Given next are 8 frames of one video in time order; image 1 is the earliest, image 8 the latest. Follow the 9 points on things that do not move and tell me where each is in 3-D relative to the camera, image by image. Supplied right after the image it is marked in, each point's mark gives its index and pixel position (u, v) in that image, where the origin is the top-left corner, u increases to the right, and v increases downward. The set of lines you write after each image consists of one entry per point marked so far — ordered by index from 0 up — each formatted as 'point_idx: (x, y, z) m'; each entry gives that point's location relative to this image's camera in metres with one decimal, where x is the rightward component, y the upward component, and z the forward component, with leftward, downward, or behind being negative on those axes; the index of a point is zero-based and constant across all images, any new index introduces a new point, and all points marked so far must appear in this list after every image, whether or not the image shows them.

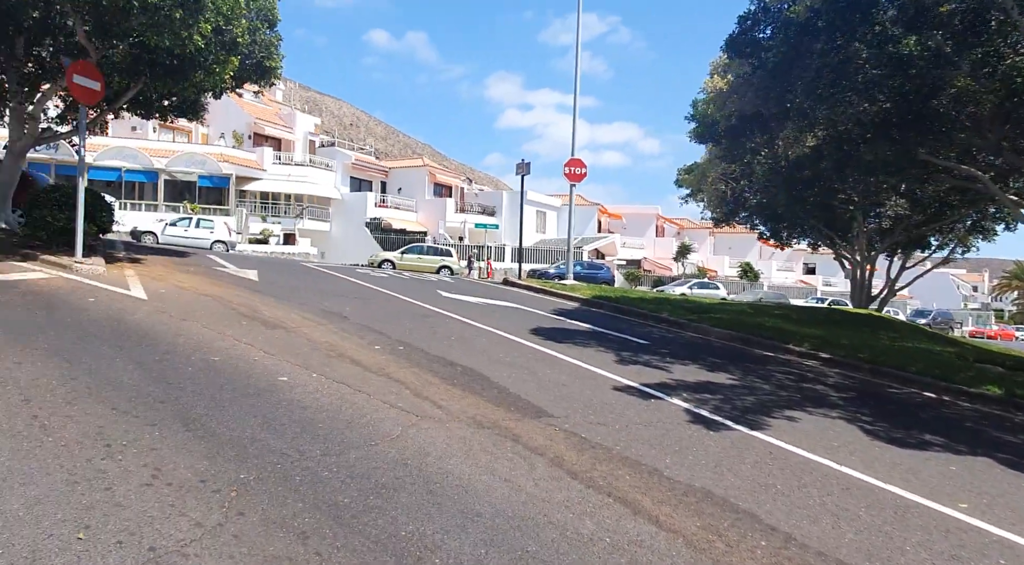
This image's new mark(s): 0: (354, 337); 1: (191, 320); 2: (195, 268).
0: (-1.9, -0.7, +8.1) m
1: (-3.9, -0.5, +8.0) m
2: (-6.3, +0.3, +13.2) m
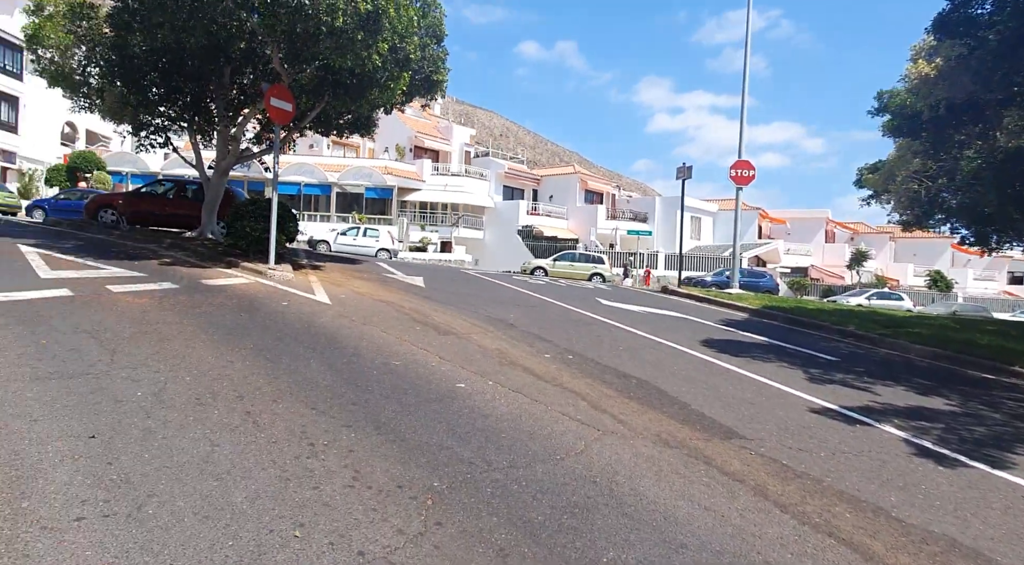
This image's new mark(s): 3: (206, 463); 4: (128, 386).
0: (+0.1, -0.8, +8.1) m
1: (-1.8, -0.5, +8.4) m
2: (-3.0, +0.2, +14.0) m
3: (-1.9, -1.1, +4.0) m
4: (-3.1, -0.8, +5.4) m
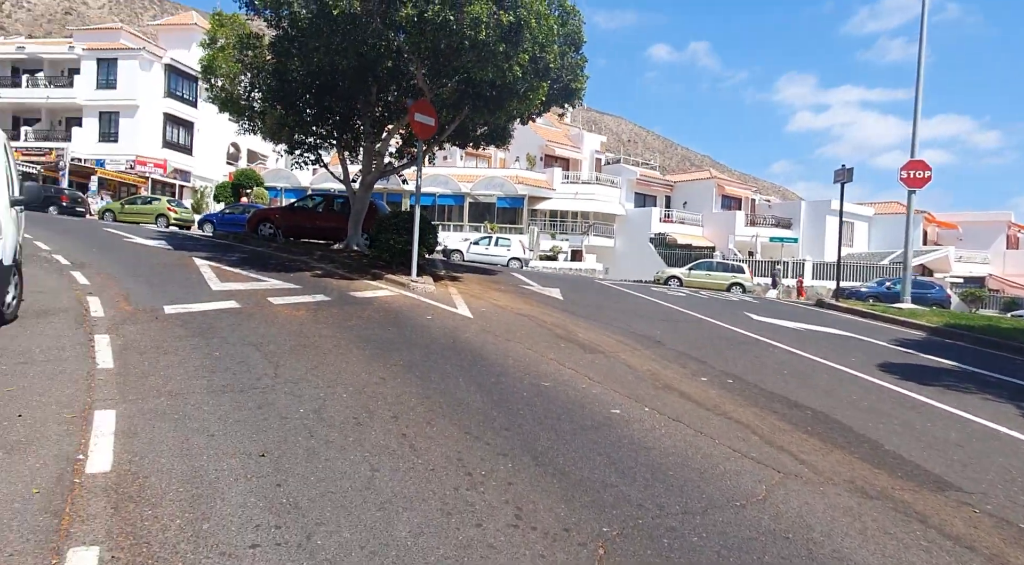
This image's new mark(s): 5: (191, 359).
0: (+1.9, -0.9, +7.5) m
1: (0.0, -0.7, +8.3) m
2: (-0.1, -0.1, +14.0) m
3: (-0.9, -1.2, +4.0) m
4: (-1.8, -1.0, +5.5) m
5: (-3.2, -0.8, +6.5) m
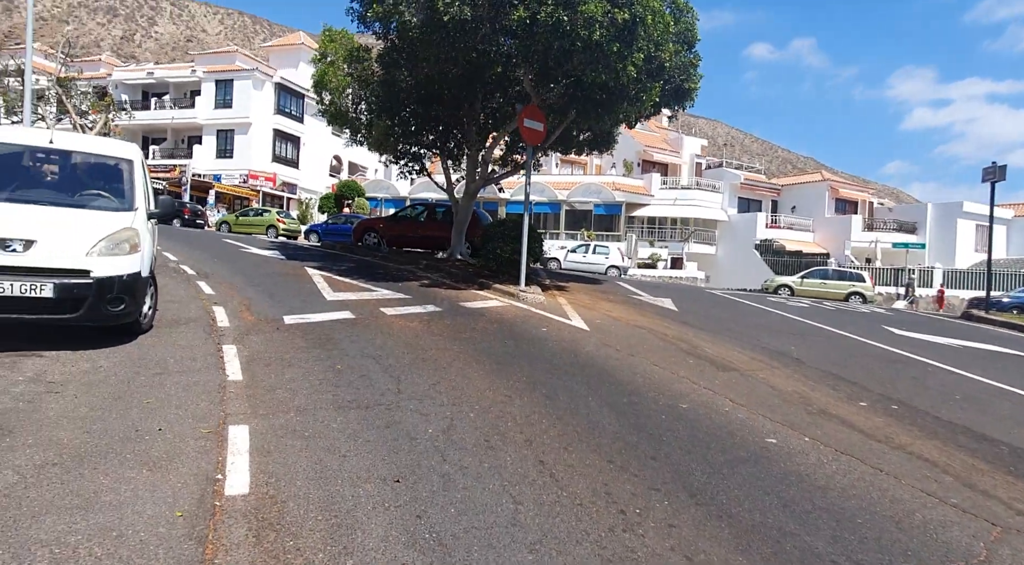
0: (+3.2, -1.1, +6.8) m
1: (+1.5, -0.9, +7.8) m
2: (+2.1, -0.3, +13.4) m
3: (0.0, -1.3, +3.6) m
4: (-0.7, -1.1, +5.2) m
5: (-1.9, -0.9, +6.4) m
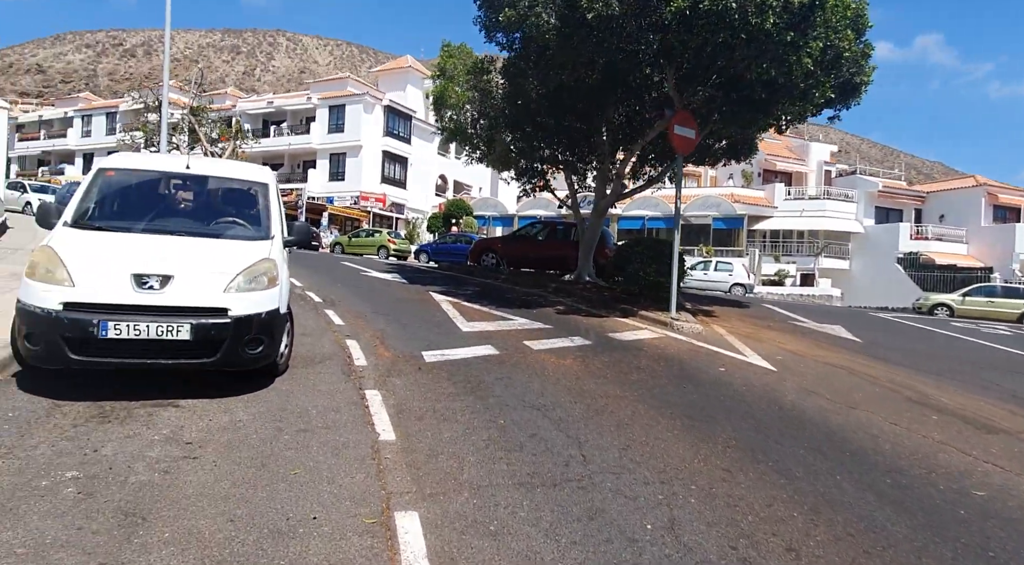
0: (+4.8, -1.4, +5.0) m
1: (+3.3, -1.2, +6.2) m
2: (+4.7, -0.7, +11.7) m
3: (+1.2, -1.6, +2.3) m
4: (+0.7, -1.4, +4.0) m
5: (-0.3, -1.2, +5.4) m
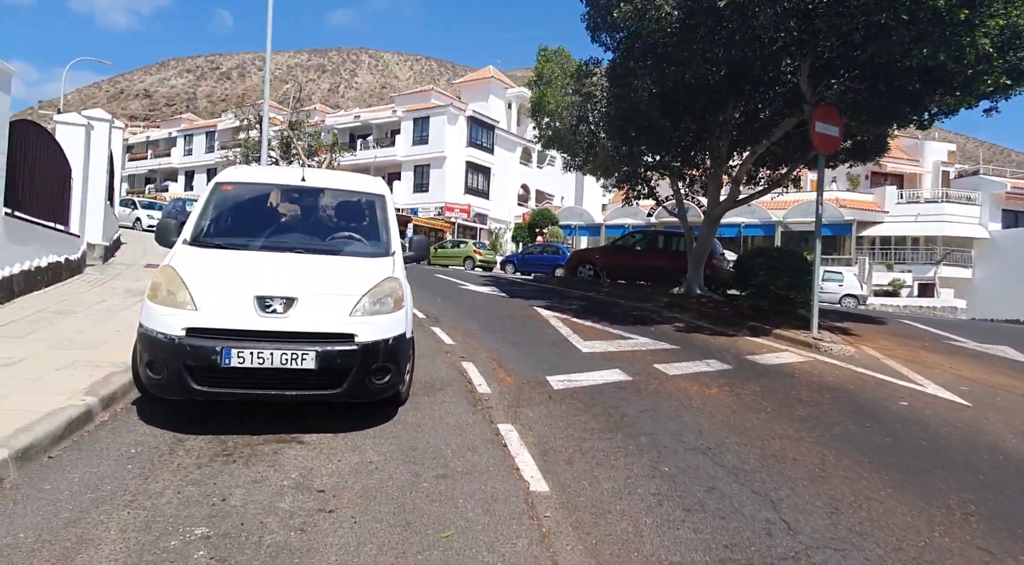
0: (+5.9, -1.5, +3.6) m
1: (+4.5, -1.3, +5.0) m
2: (+6.5, -1.0, +10.3) m
3: (+2.0, -1.7, +1.3) m
4: (+1.7, -1.5, +3.1) m
5: (+0.9, -1.3, +4.6) m
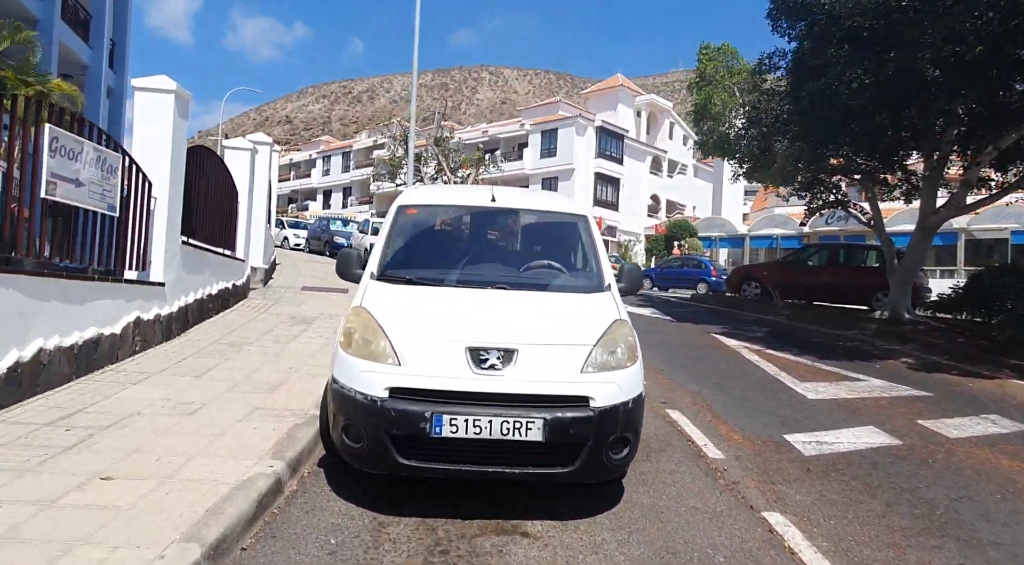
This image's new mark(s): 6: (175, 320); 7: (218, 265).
0: (+7.2, -1.7, +1.2) m
1: (+6.1, -1.6, +2.9) m
2: (+9.0, -1.3, +7.8) m
3: (+3.0, -1.9, -0.3) m
4: (+3.0, -1.8, +1.5) m
5: (+2.5, -1.6, +3.1) m
6: (-4.3, -0.5, +8.4) m
7: (-4.6, +0.3, +10.2) m
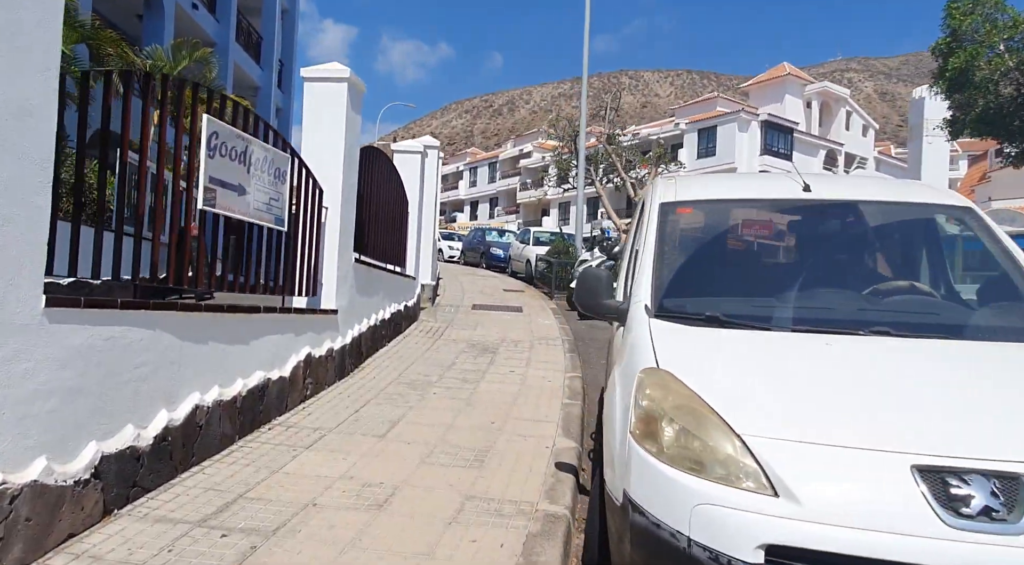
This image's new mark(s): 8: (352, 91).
0: (+8.1, -1.8, -2.4) m
1: (+7.3, -1.7, -0.5) m
2: (+11.2, -1.4, +3.7) m
3: (+3.6, -2.0, -3.0) m
4: (+4.0, -1.9, -1.2) m
5: (+3.8, -1.8, +0.4) m
6: (-1.8, -0.8, +7.1) m
7: (-1.7, 0.0, +8.9) m
8: (-1.7, +2.0, +7.0) m
